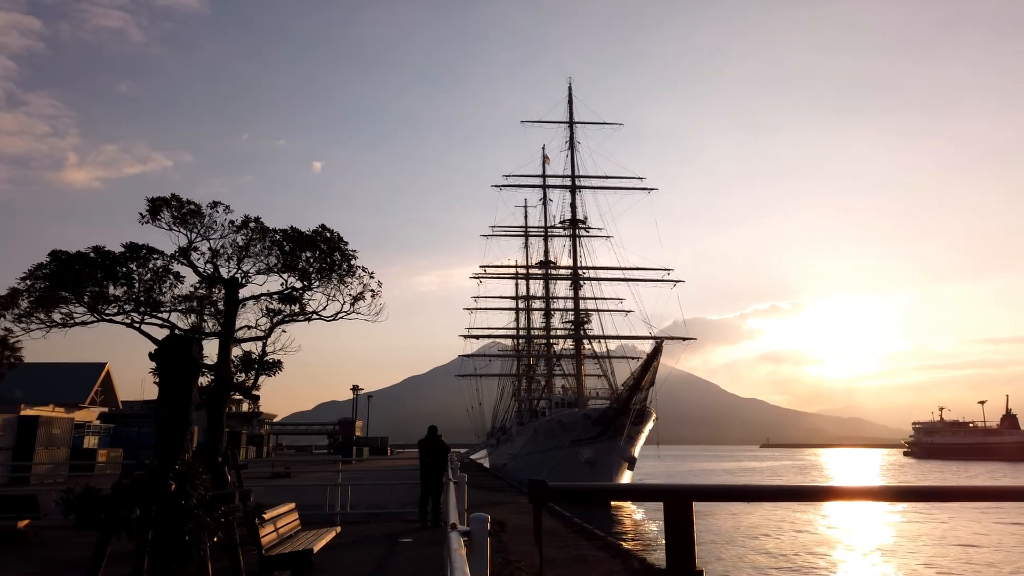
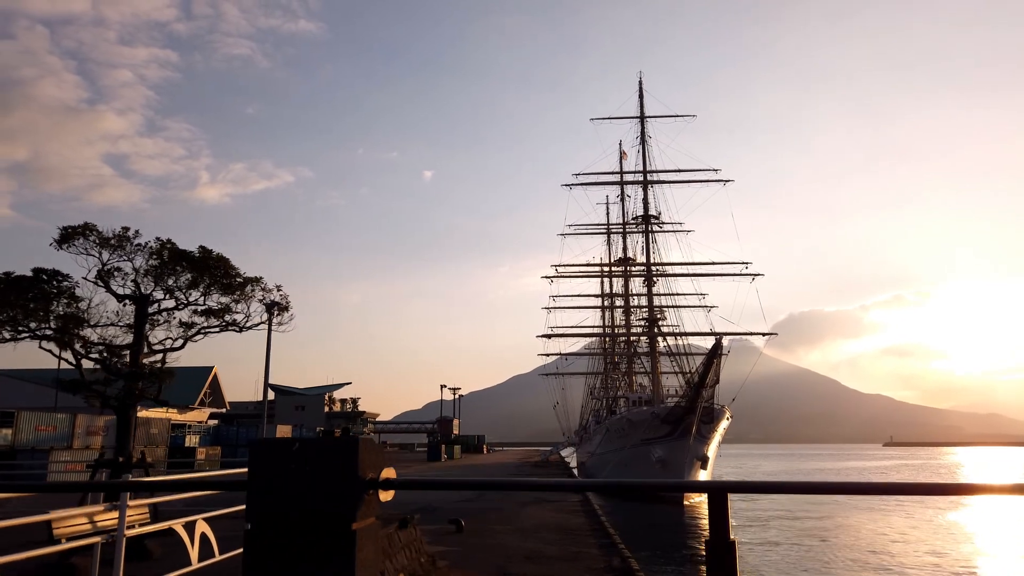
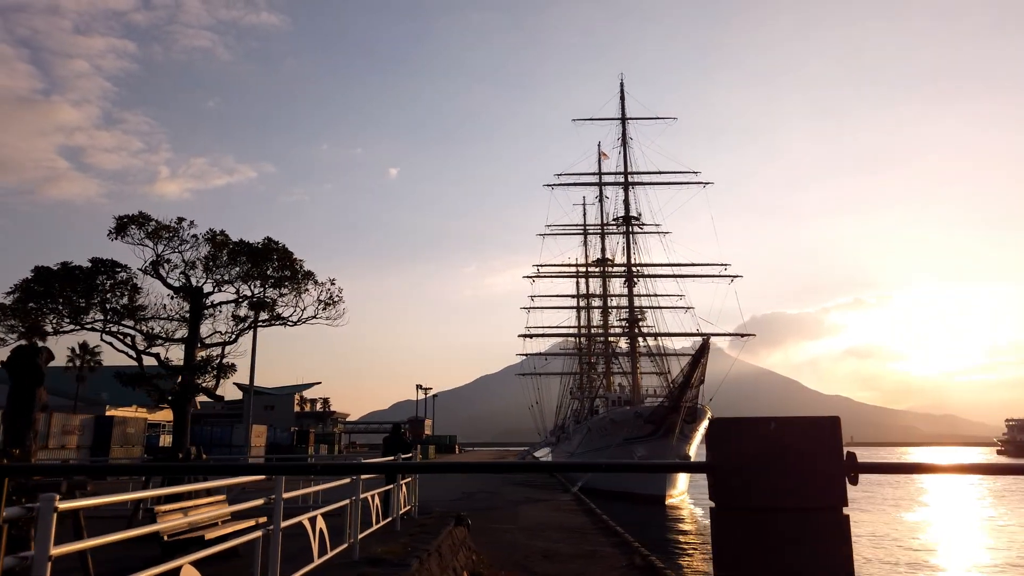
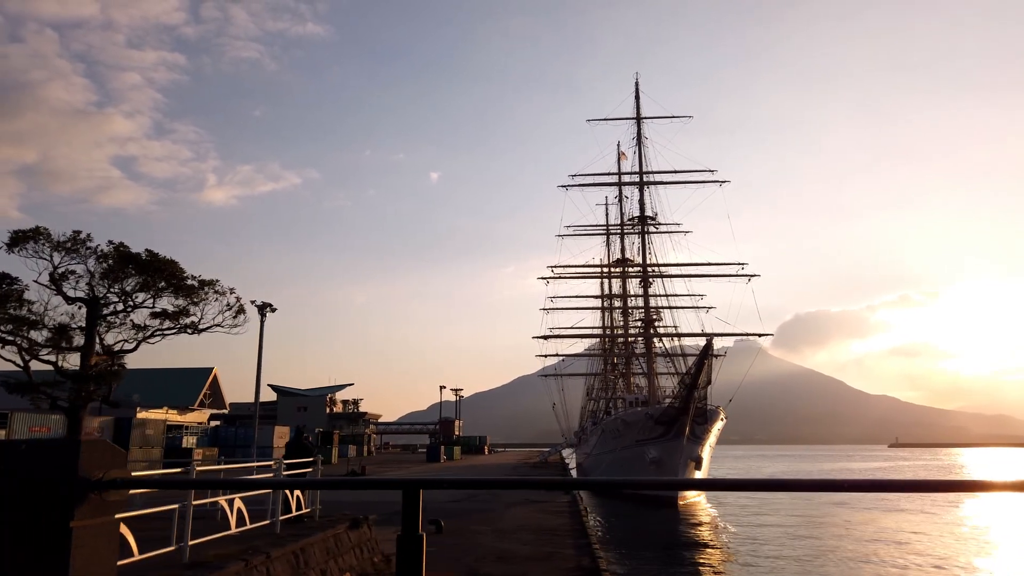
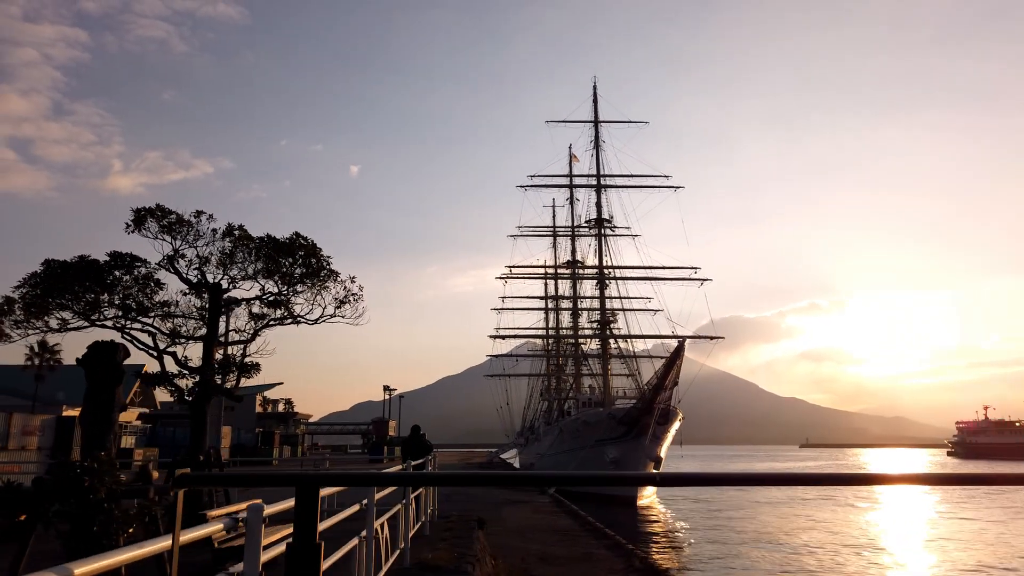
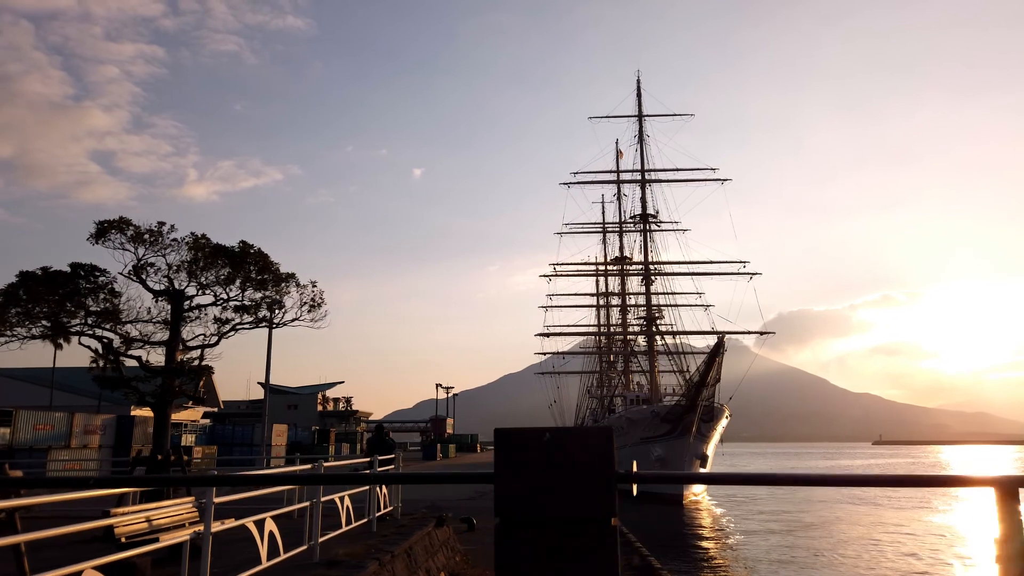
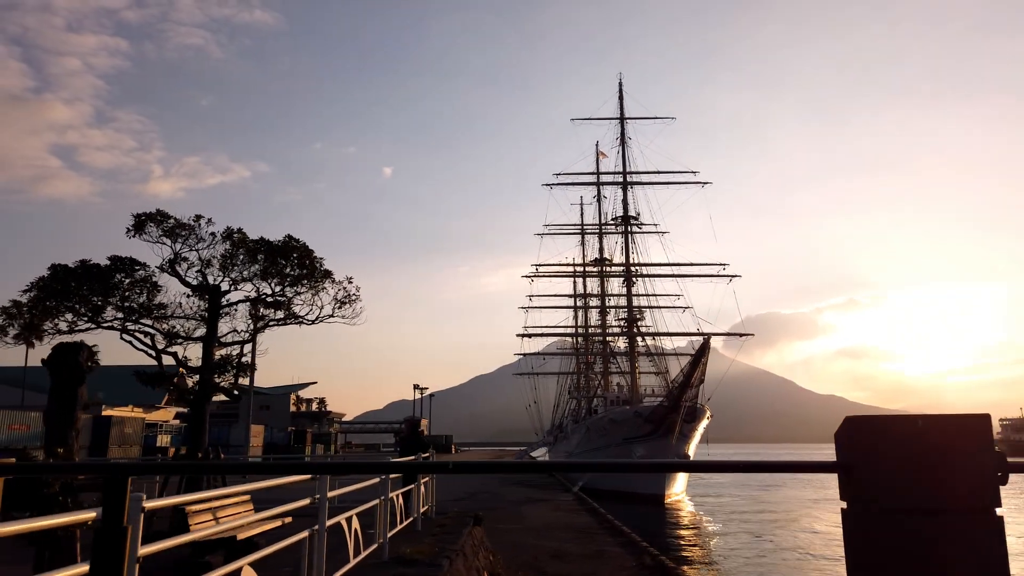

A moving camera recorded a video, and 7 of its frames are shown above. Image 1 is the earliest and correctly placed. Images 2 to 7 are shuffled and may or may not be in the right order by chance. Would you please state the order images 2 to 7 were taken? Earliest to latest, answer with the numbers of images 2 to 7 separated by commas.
5, 7, 3, 6, 2, 4
